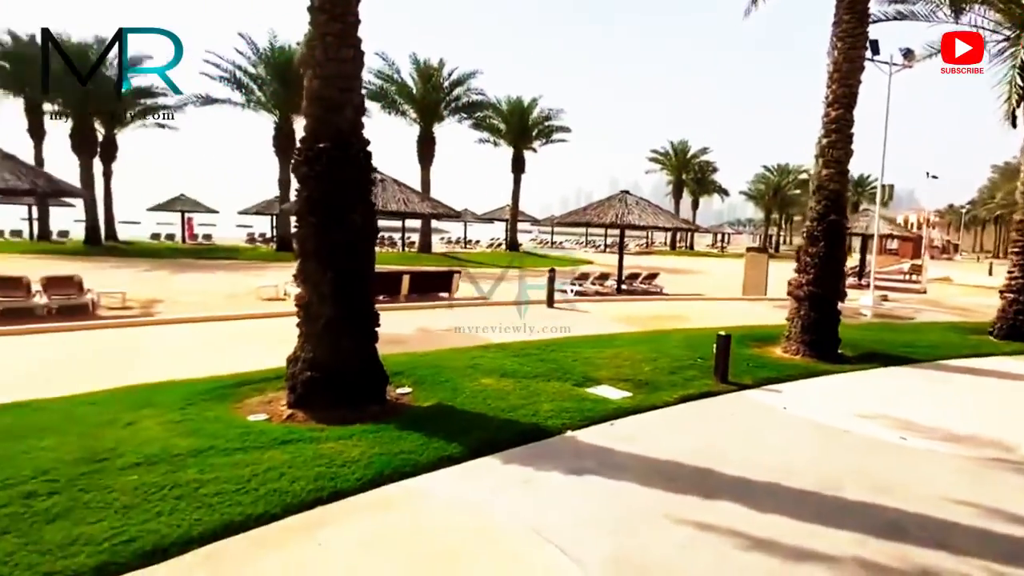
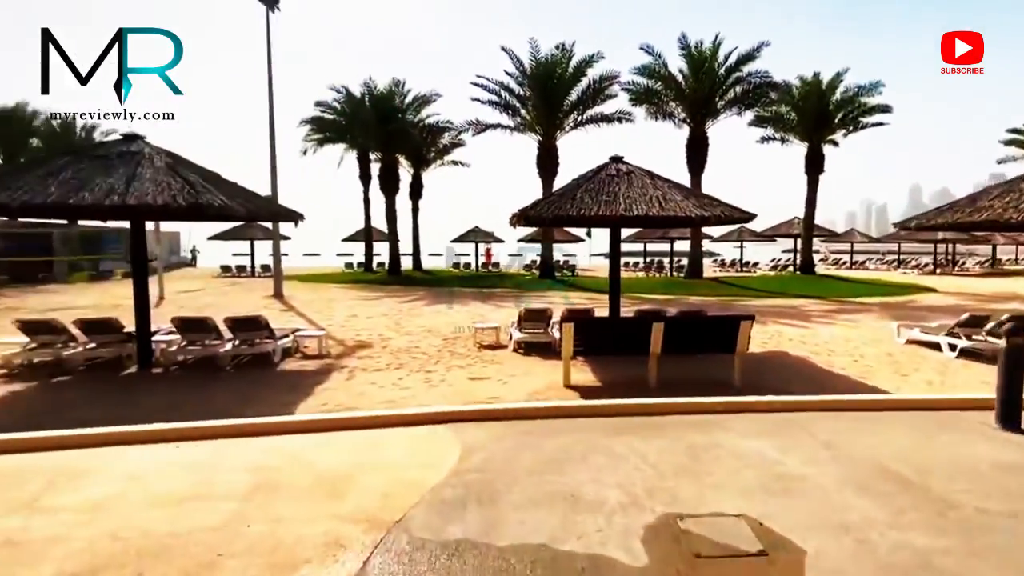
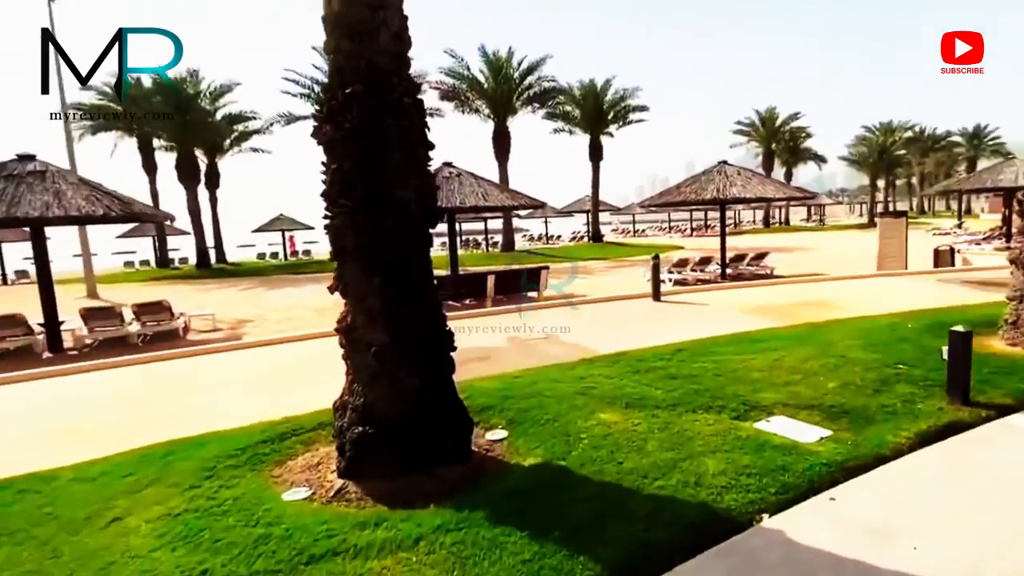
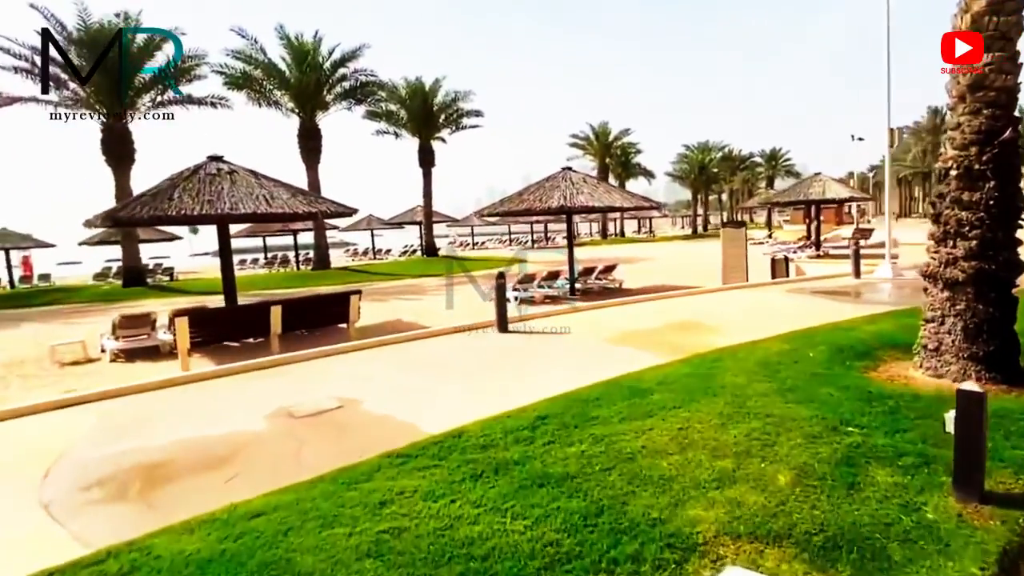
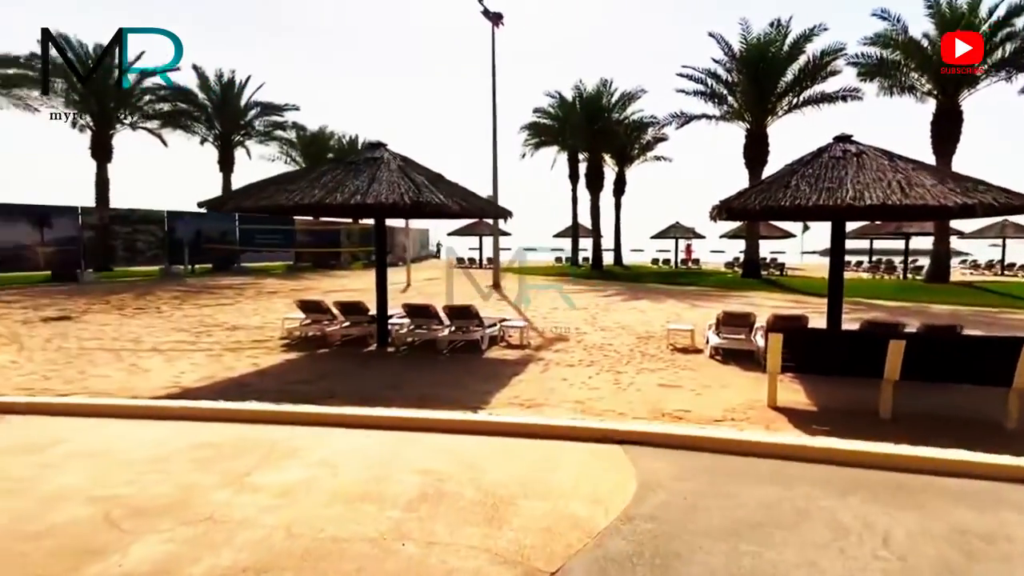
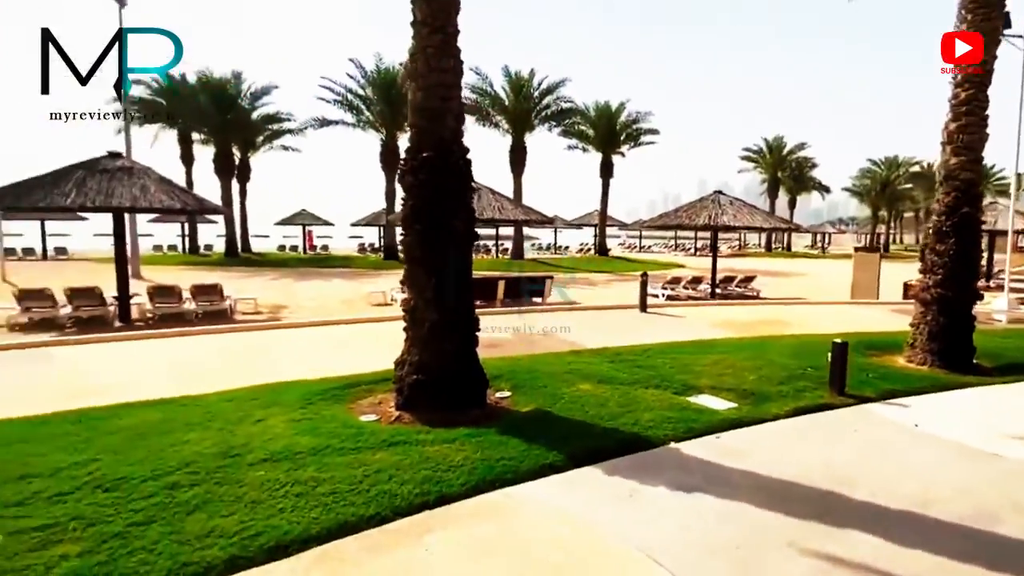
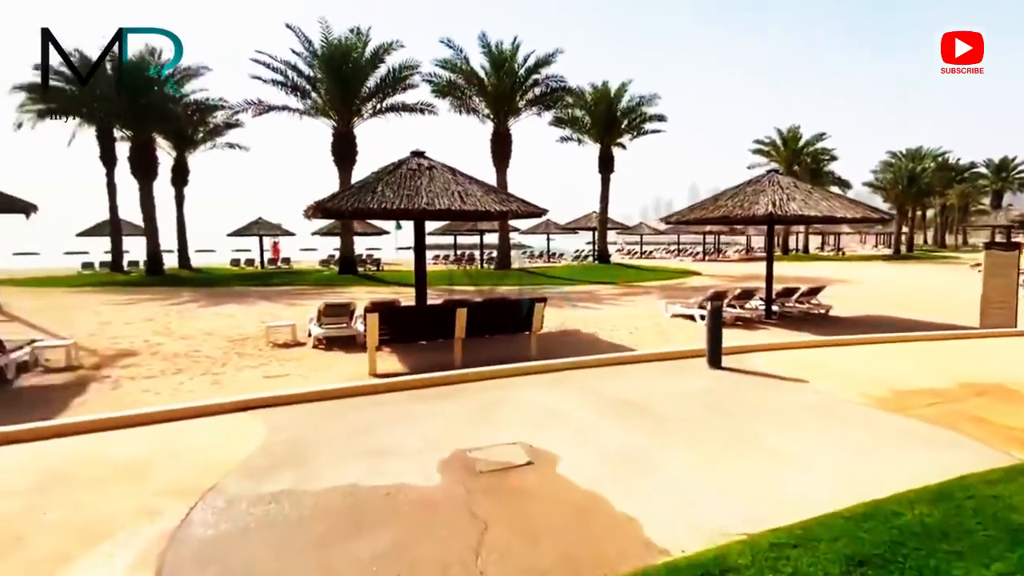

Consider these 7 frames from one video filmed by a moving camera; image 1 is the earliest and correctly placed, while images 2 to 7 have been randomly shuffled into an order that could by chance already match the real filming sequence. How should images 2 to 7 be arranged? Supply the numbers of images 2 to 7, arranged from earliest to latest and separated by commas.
6, 3, 4, 7, 2, 5
